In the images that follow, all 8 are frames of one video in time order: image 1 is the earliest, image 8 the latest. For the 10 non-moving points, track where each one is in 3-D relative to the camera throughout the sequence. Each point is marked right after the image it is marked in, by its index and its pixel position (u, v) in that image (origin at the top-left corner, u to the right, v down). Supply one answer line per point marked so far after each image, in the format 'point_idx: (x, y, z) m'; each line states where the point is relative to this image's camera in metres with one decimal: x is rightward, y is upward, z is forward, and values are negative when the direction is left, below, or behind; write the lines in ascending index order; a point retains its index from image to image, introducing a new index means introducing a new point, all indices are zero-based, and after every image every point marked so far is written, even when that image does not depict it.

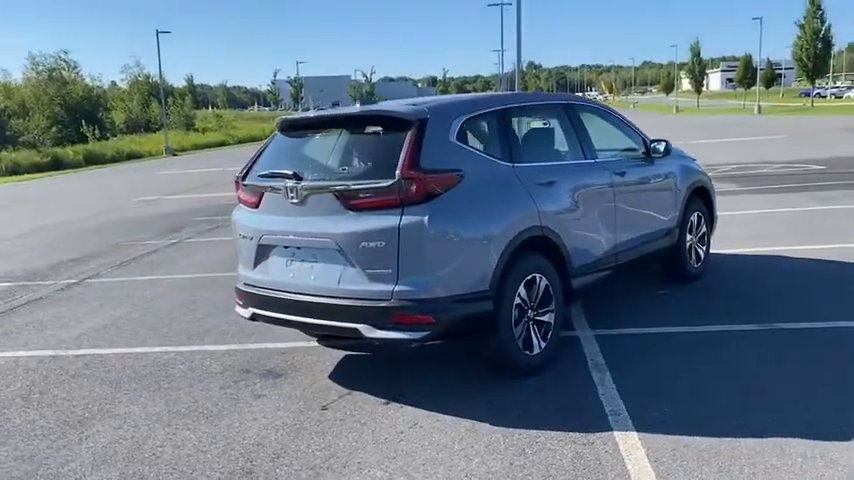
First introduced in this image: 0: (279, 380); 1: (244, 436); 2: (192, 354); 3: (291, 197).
0: (-1.0, -1.0, +5.0) m
1: (-1.0, -1.1, +4.2) m
2: (-1.8, -0.9, +5.7) m
3: (-0.8, +0.3, +4.5) m
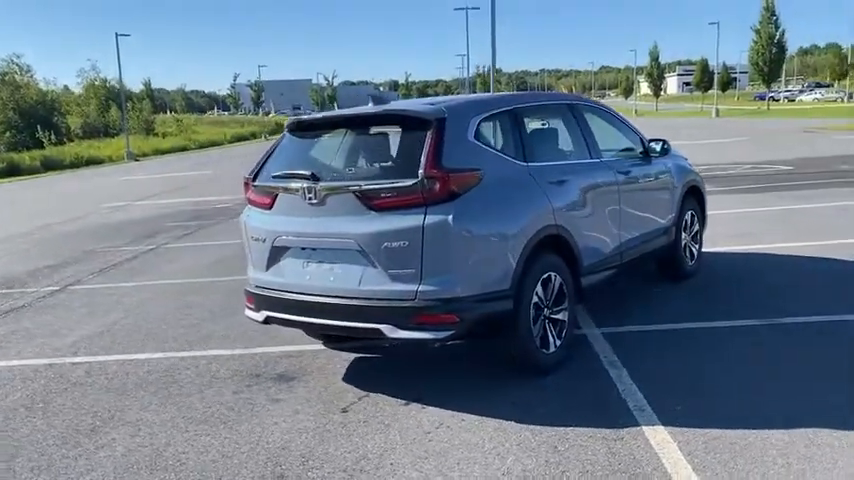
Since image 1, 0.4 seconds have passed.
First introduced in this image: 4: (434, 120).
0: (-0.9, -1.0, +5.0) m
1: (-0.9, -1.1, +4.1) m
2: (-1.7, -0.9, +5.6) m
3: (-0.7, +0.3, +4.5) m
4: (+0.1, +0.7, +4.4) m
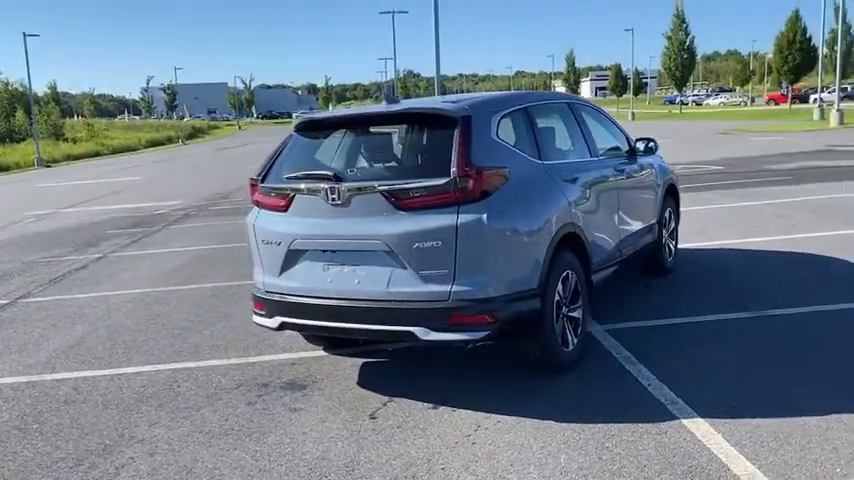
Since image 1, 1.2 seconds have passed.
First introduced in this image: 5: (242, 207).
0: (-0.8, -1.0, +4.8) m
1: (-0.7, -1.1, +4.0) m
2: (-1.7, -0.9, +5.4) m
3: (-0.5, +0.2, +4.4) m
4: (+0.2, +0.7, +4.4) m
5: (-4.2, +0.8, +17.0) m
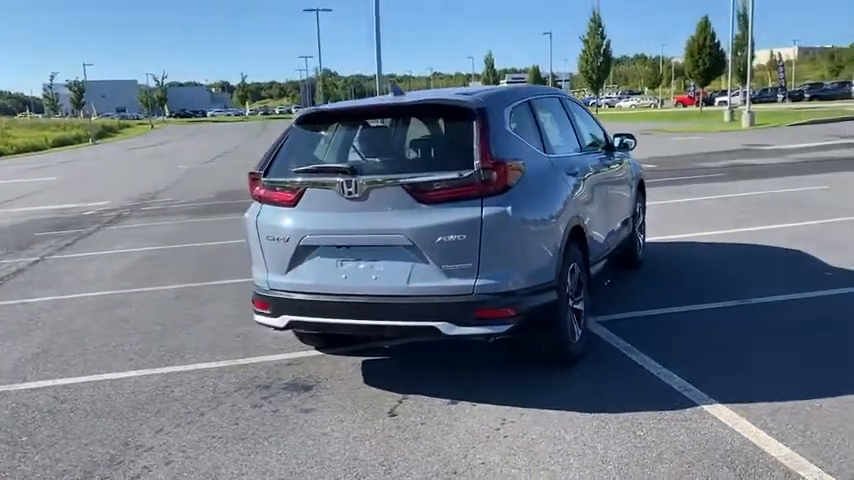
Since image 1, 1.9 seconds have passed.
0: (-0.7, -1.0, +4.6) m
1: (-0.5, -1.1, +3.8) m
2: (-1.7, -0.9, +5.1) m
3: (-0.4, +0.3, +4.2) m
4: (+0.3, +0.8, +4.3) m
5: (-5.5, +0.7, +16.4) m
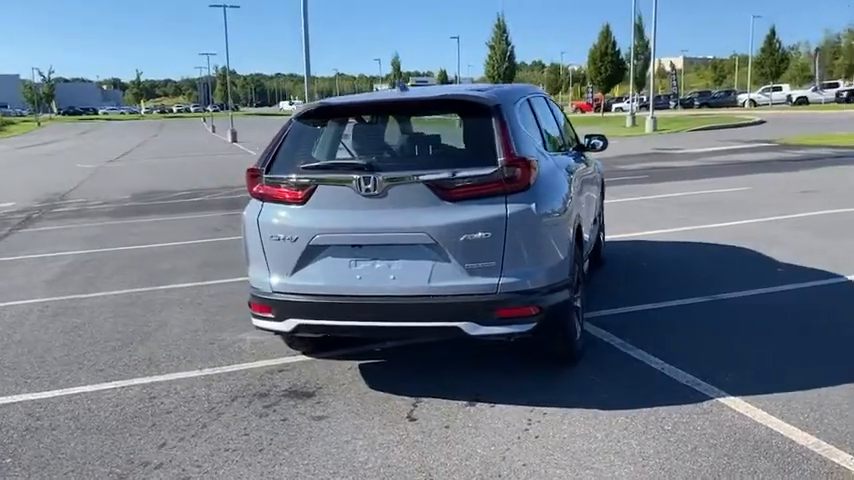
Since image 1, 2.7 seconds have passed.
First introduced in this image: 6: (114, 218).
0: (-0.6, -1.0, +4.5) m
1: (-0.3, -1.1, +3.7) m
2: (-1.6, -0.9, +4.8) m
3: (-0.3, +0.3, +4.1) m
4: (+0.4, +0.8, +4.3) m
5: (-6.9, +0.7, +15.5) m
6: (-5.8, +0.4, +13.7) m
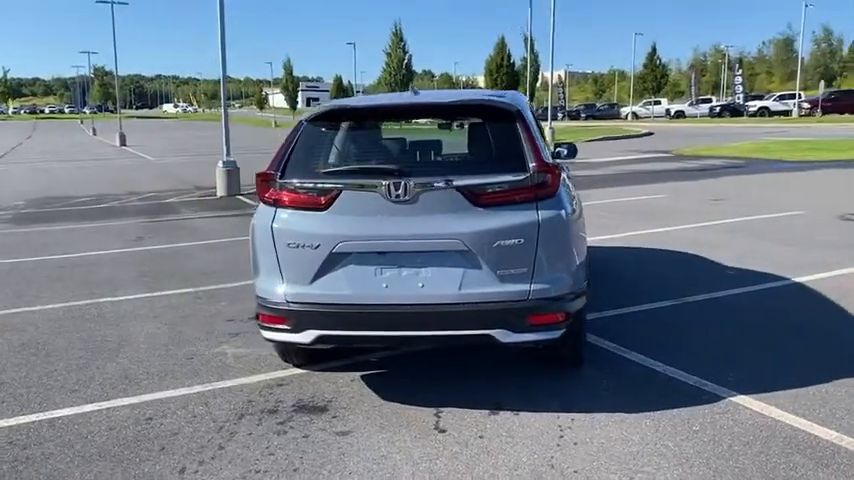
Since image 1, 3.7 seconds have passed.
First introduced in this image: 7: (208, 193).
0: (-0.5, -1.0, +4.3) m
1: (-0.1, -1.1, +3.5) m
2: (-1.6, -1.0, +4.5) m
3: (-0.2, +0.2, +4.0) m
4: (+0.5, +0.7, +4.3) m
5: (-8.4, +0.5, +14.2) m
6: (-7.0, +0.2, +12.7) m
7: (-5.1, +1.1, +17.4) m
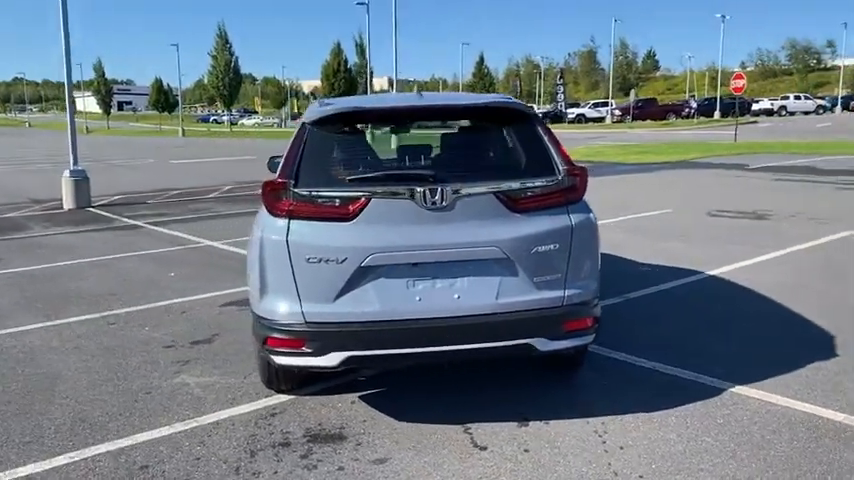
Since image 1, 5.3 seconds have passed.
0: (-0.3, -1.1, +3.9) m
1: (+0.2, -1.2, +3.3) m
2: (-1.4, -1.1, +3.9) m
3: (0.0, +0.2, +3.7) m
4: (+0.6, +0.7, +4.2) m
5: (-10.3, 0.0, +11.8) m
6: (-8.6, -0.1, +10.7) m
7: (-7.9, +0.7, +15.7) m
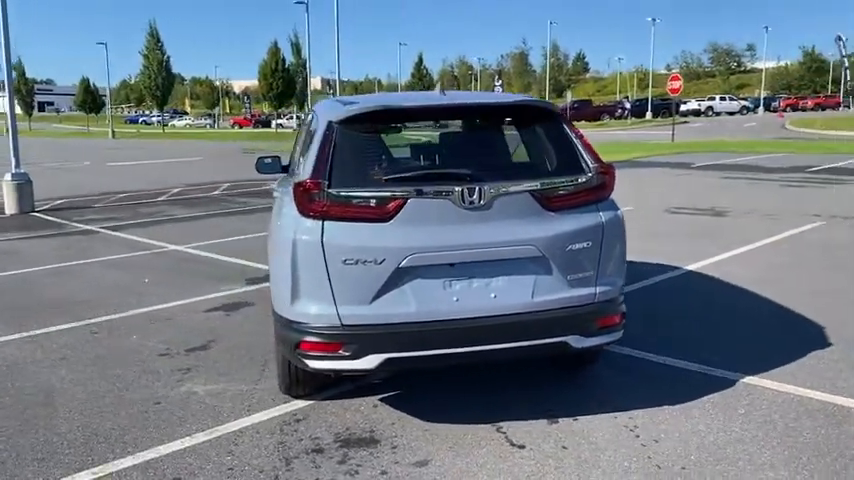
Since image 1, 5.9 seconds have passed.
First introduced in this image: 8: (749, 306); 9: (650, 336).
0: (-0.2, -1.1, +3.9) m
1: (+0.5, -1.2, +3.3) m
2: (-1.2, -1.1, +3.7) m
3: (+0.2, +0.2, +3.7) m
4: (+0.7, +0.7, +4.2) m
5: (-10.8, -0.1, +10.9) m
6: (-9.0, -0.3, +9.9) m
7: (-8.7, +0.6, +14.9) m
8: (+2.8, -0.6, +6.5) m
9: (+1.7, -0.7, +5.6) m
